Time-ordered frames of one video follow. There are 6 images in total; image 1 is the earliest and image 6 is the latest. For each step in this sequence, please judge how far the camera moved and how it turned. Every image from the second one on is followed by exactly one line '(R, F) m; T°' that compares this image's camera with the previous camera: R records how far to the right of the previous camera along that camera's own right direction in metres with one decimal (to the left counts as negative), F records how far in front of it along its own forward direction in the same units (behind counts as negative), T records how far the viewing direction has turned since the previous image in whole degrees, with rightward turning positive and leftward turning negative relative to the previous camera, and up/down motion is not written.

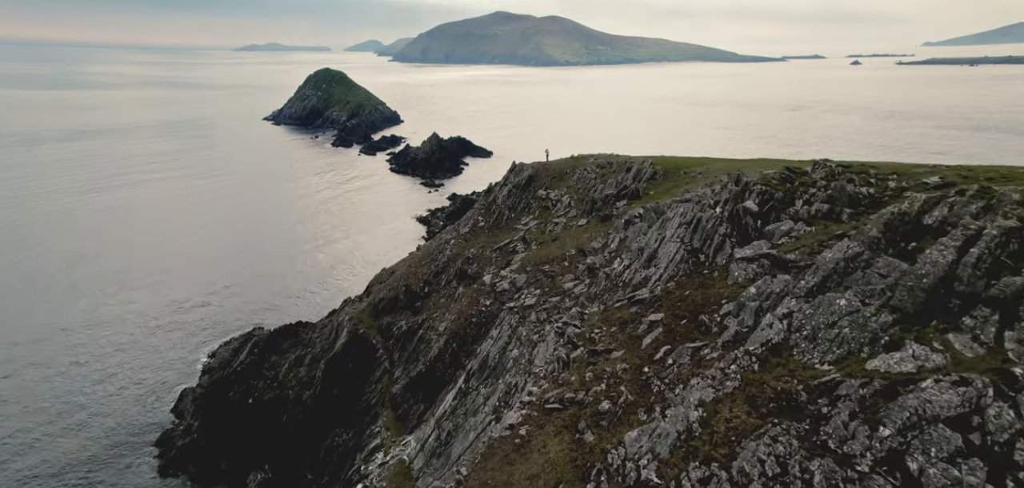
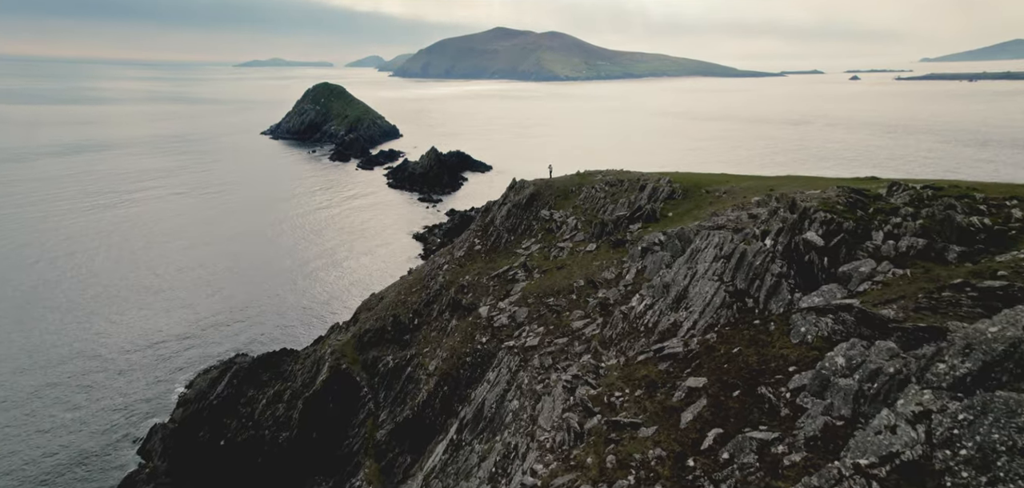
(0.0, +5.9) m; 0°
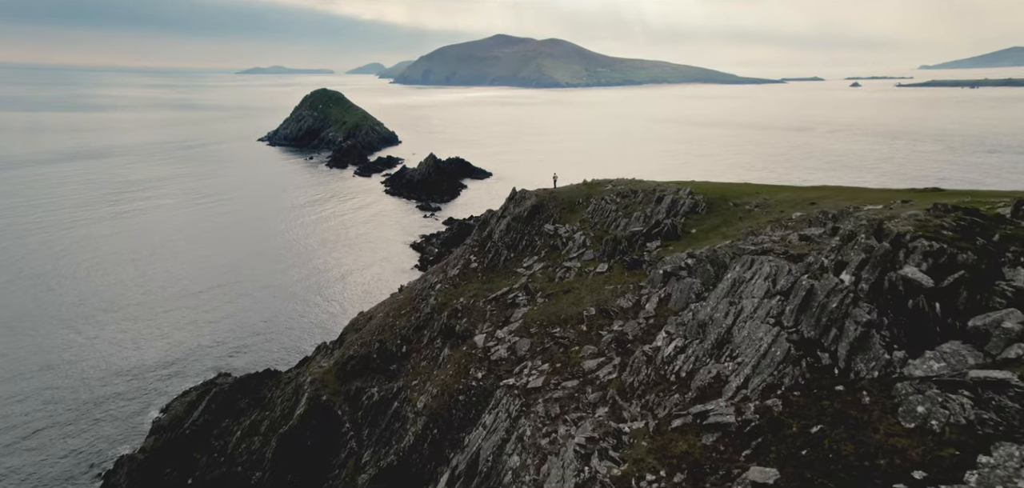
(0.0, +5.7) m; 0°
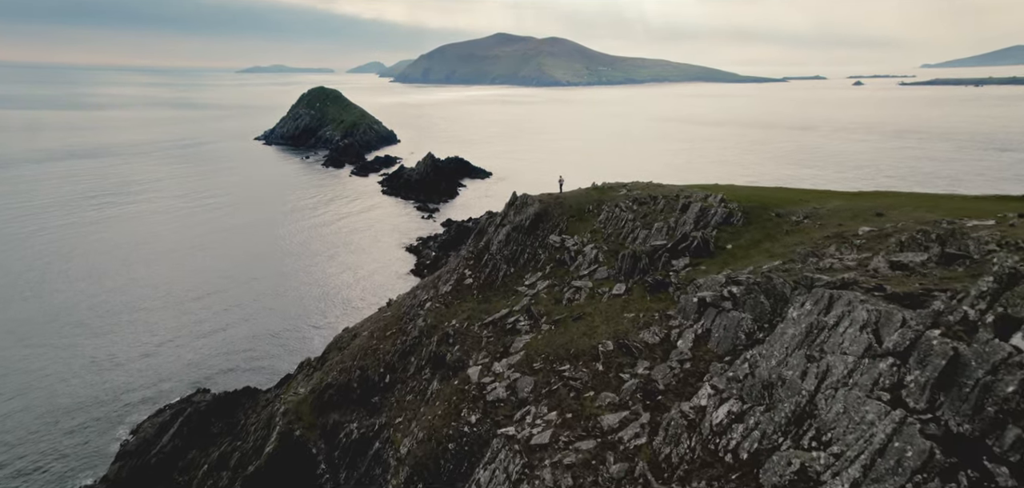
(0.0, +6.3) m; 0°
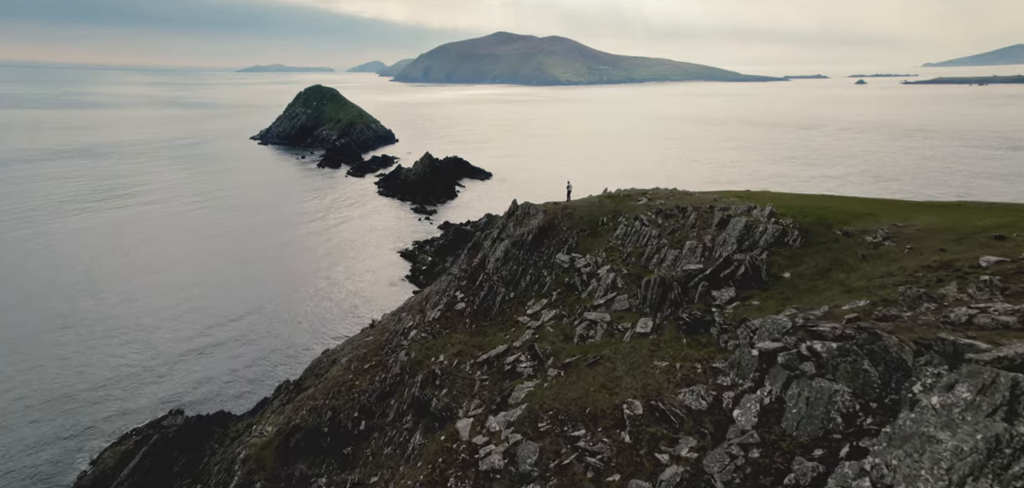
(+0.1, +6.8) m; 0°
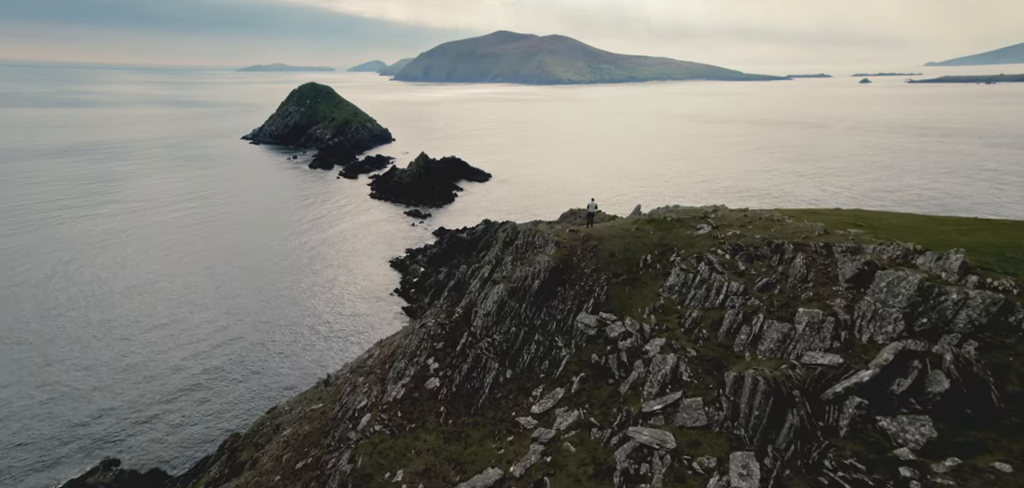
(+0.2, +12.3) m; 0°
